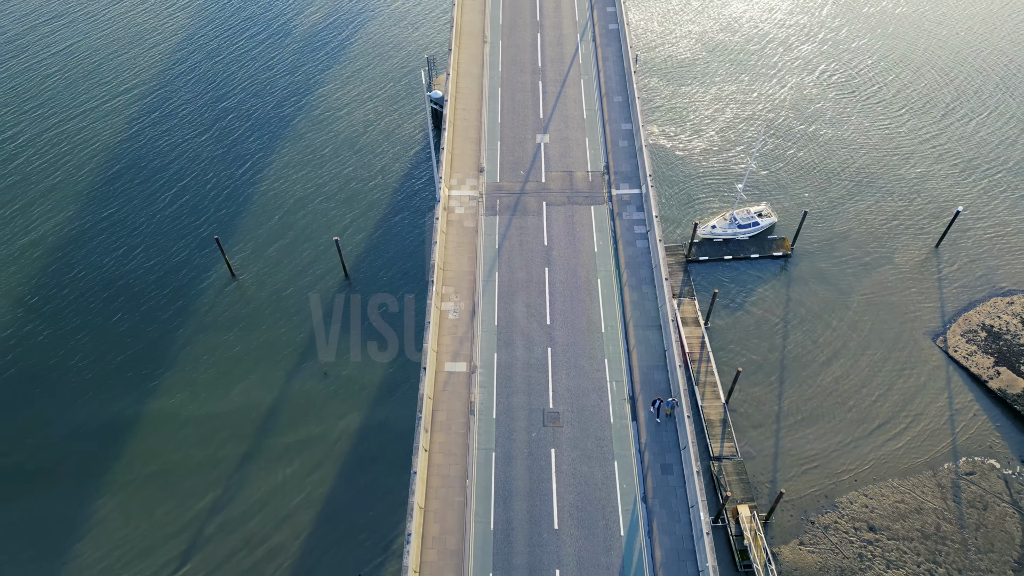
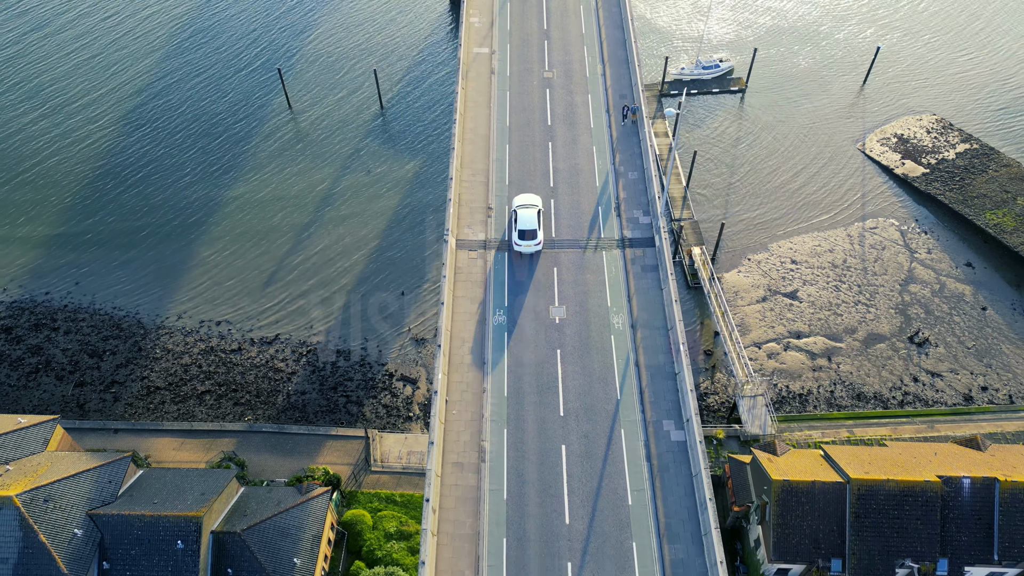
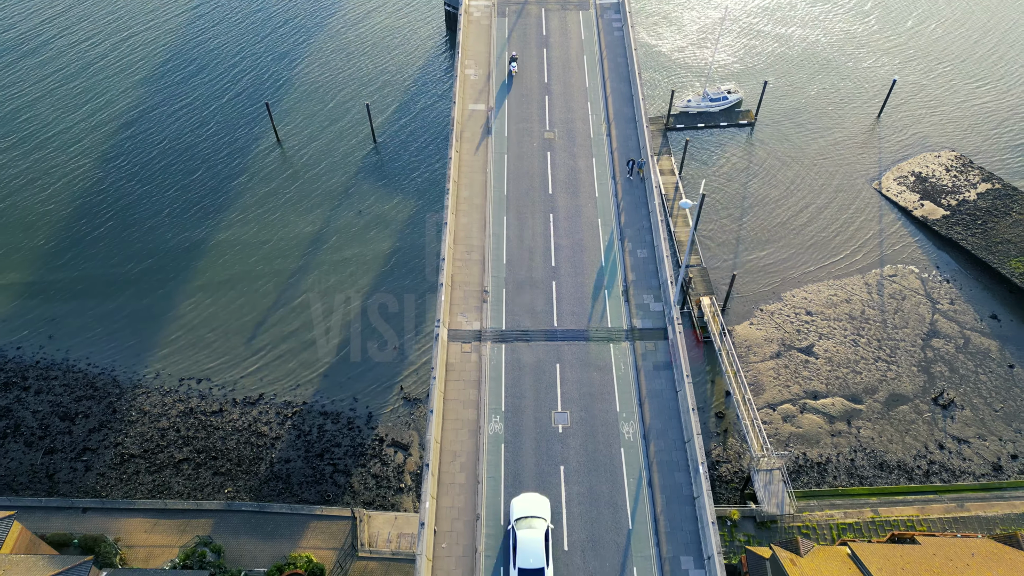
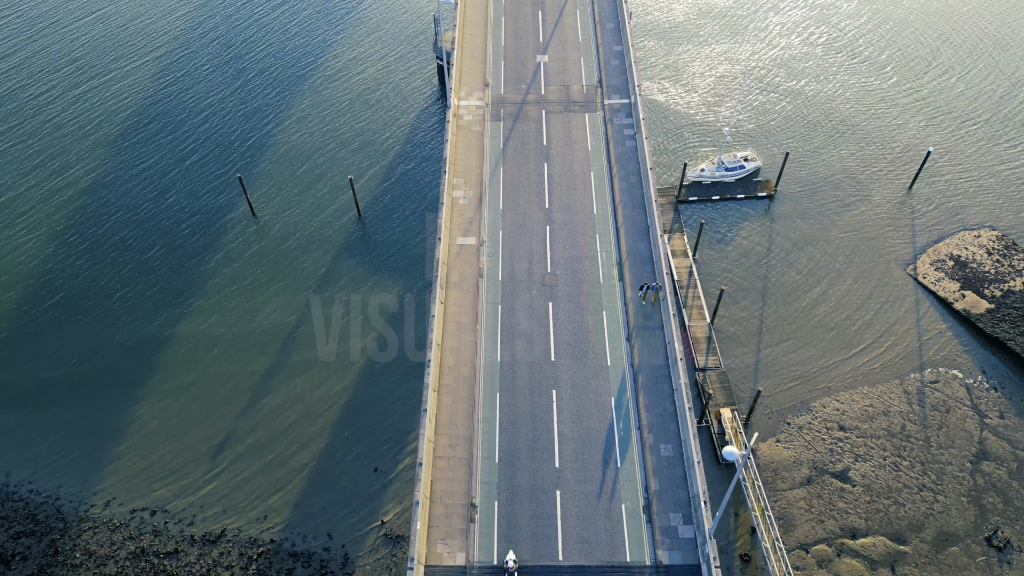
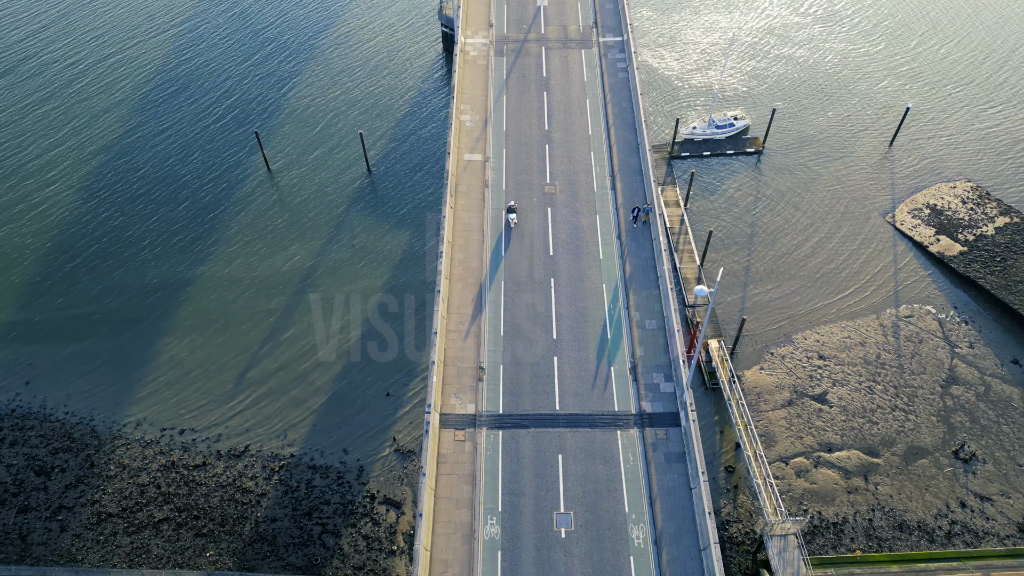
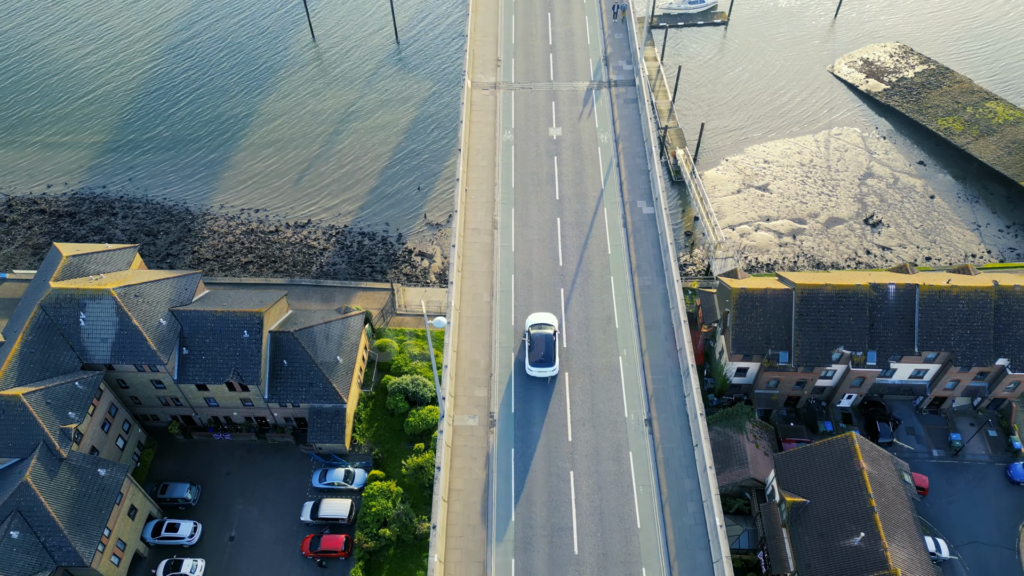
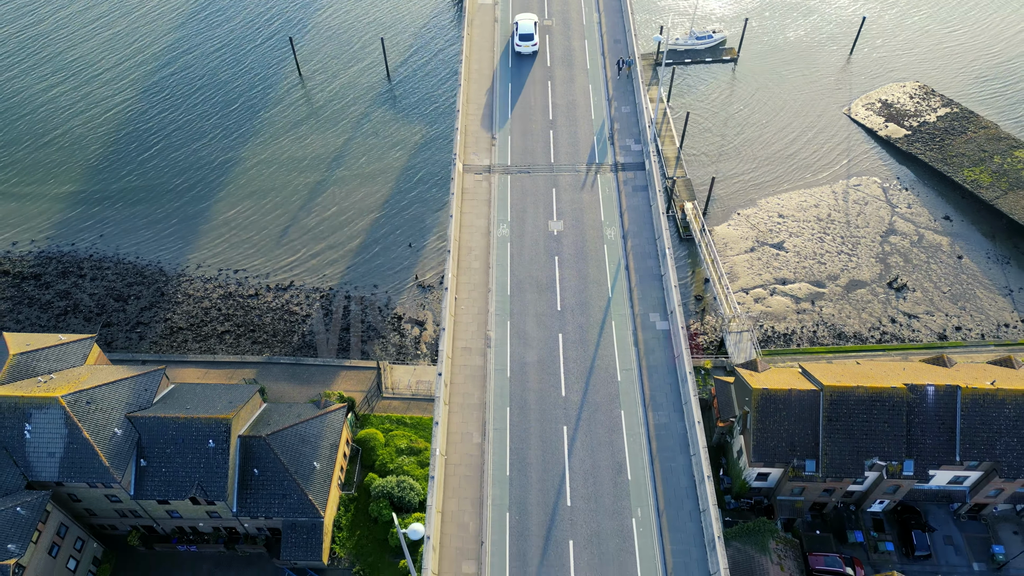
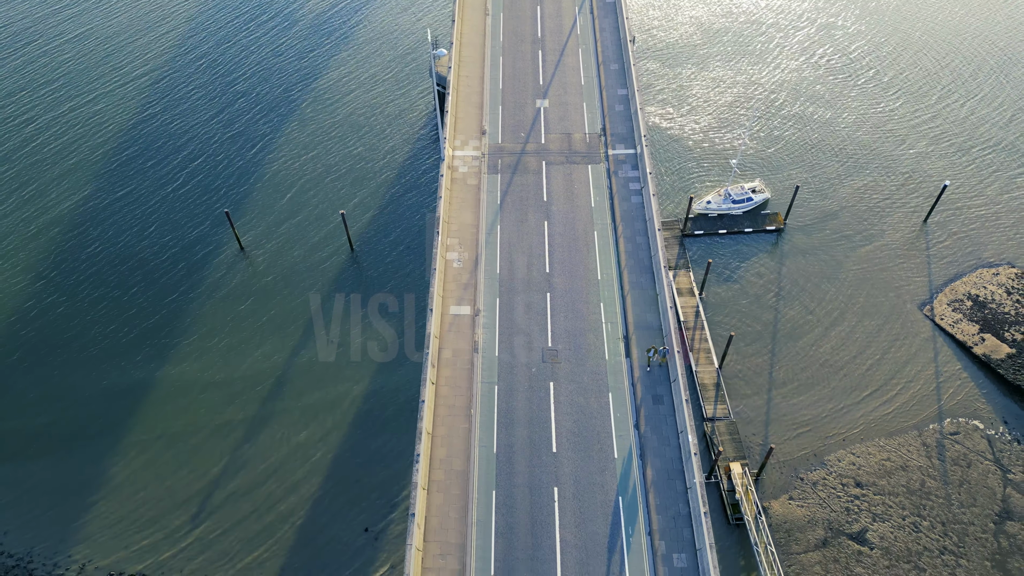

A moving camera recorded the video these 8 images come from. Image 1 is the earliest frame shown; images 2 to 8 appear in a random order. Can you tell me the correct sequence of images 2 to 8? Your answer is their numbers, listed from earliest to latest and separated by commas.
8, 4, 5, 3, 2, 7, 6
